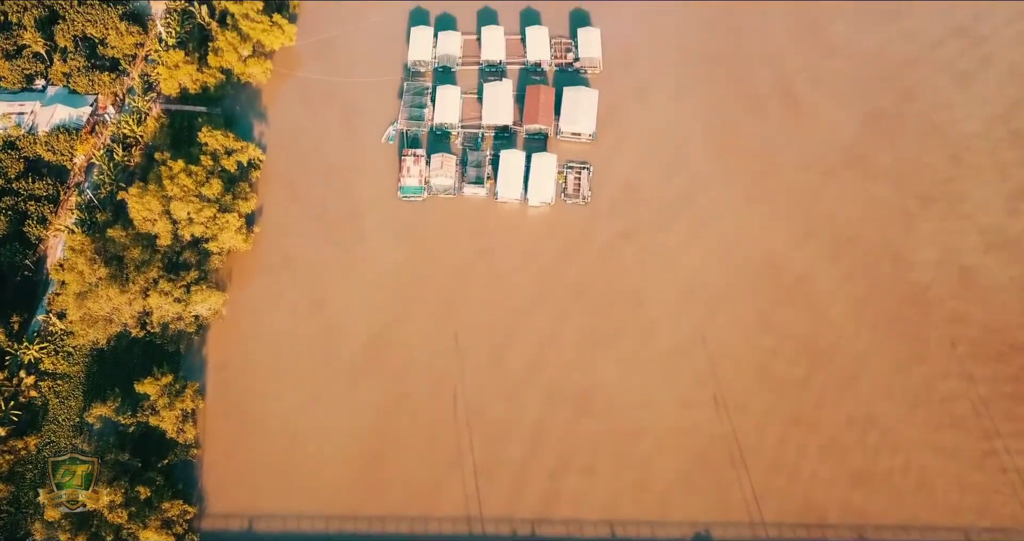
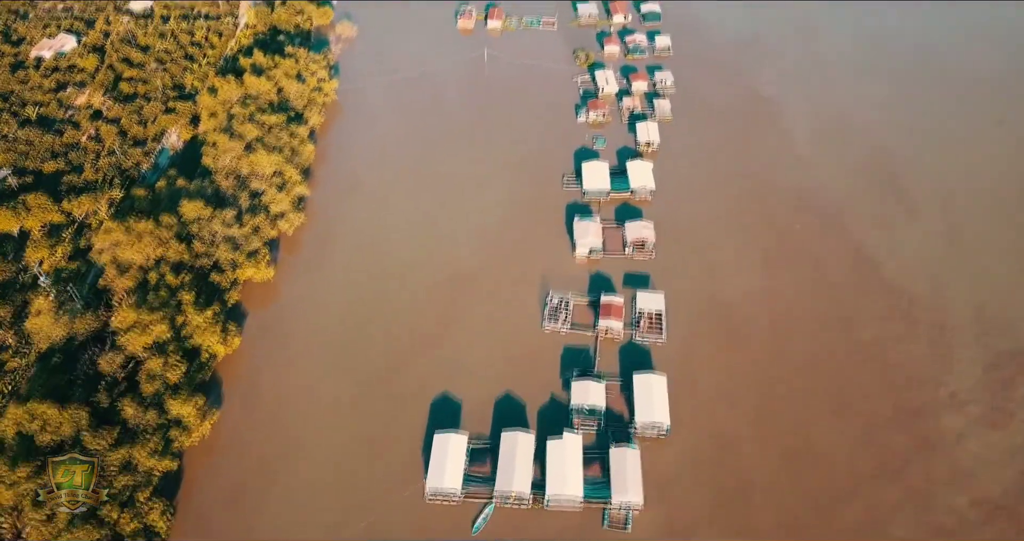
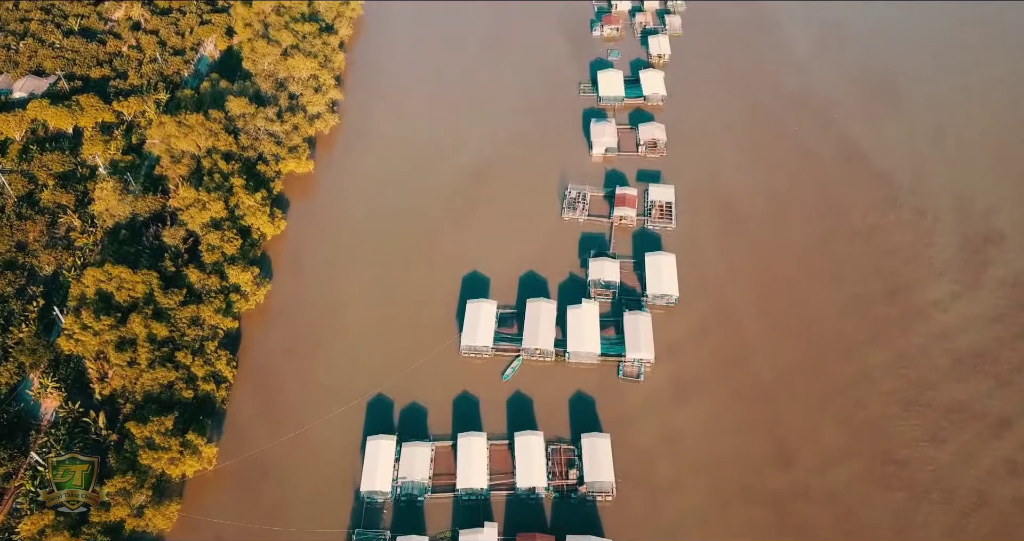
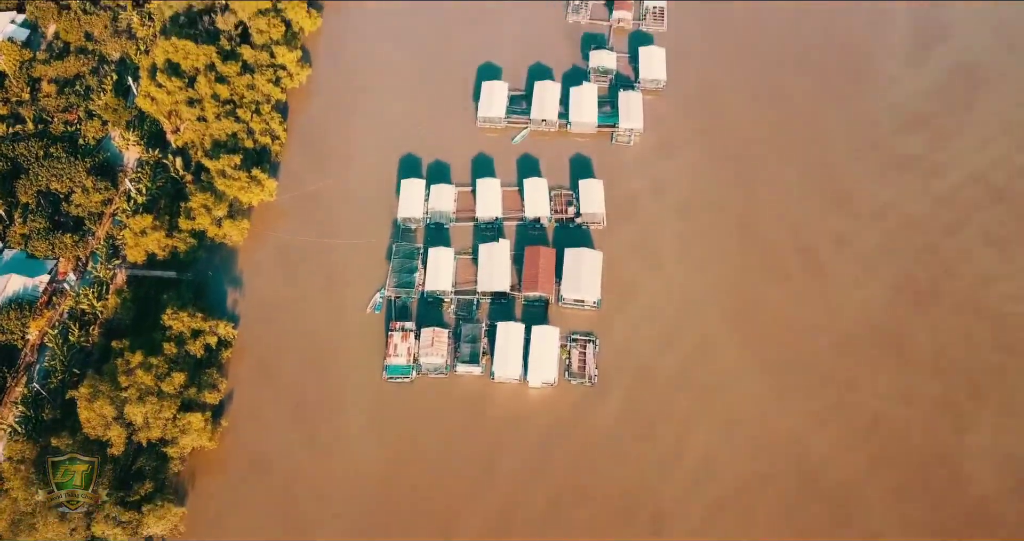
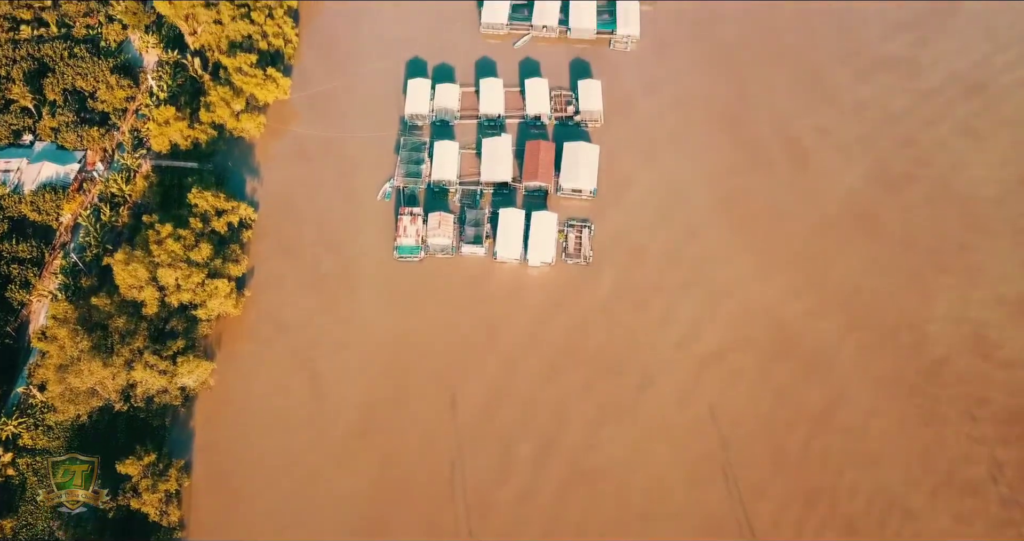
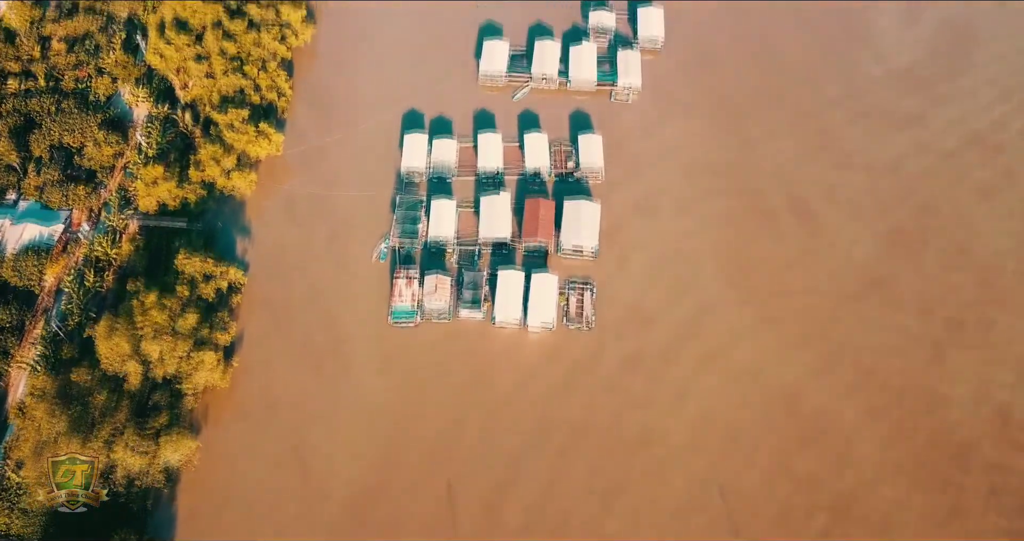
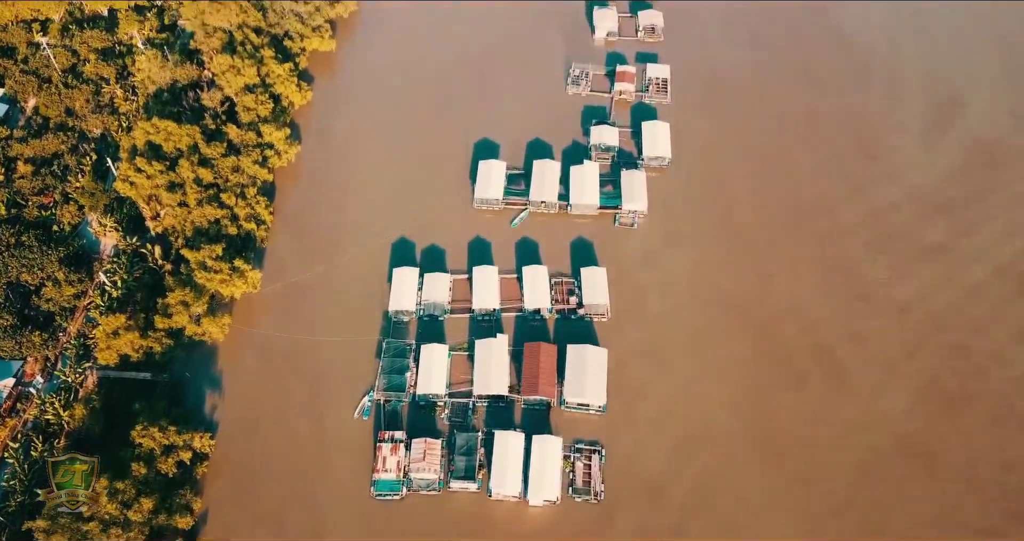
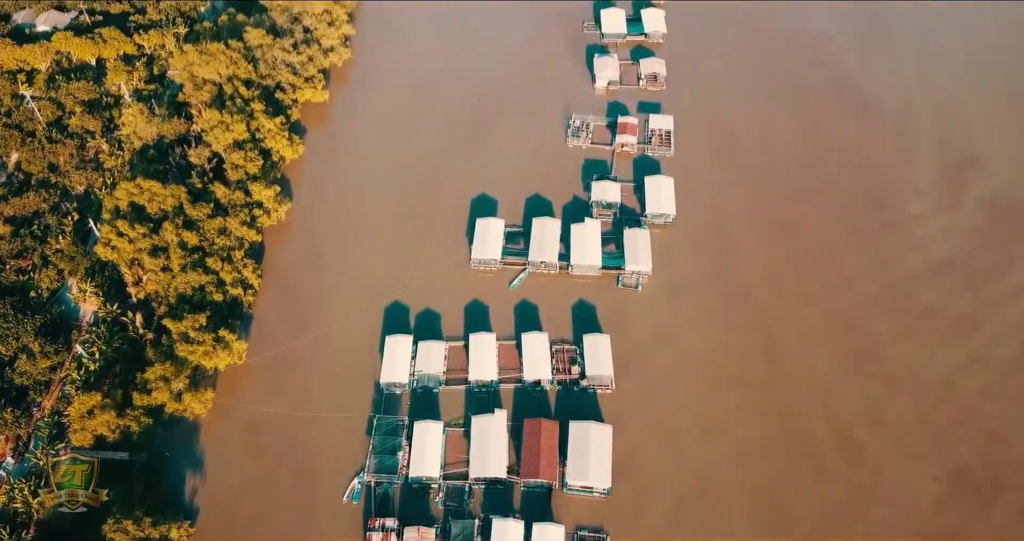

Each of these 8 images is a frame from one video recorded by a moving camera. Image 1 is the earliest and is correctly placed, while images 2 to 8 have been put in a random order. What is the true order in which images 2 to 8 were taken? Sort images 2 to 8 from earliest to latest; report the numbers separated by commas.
5, 6, 4, 7, 8, 3, 2
